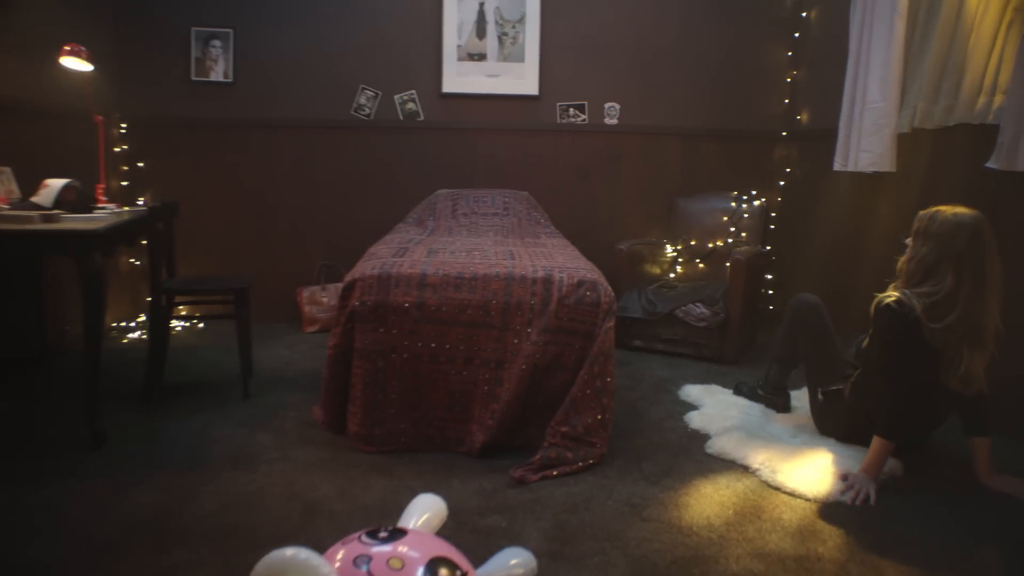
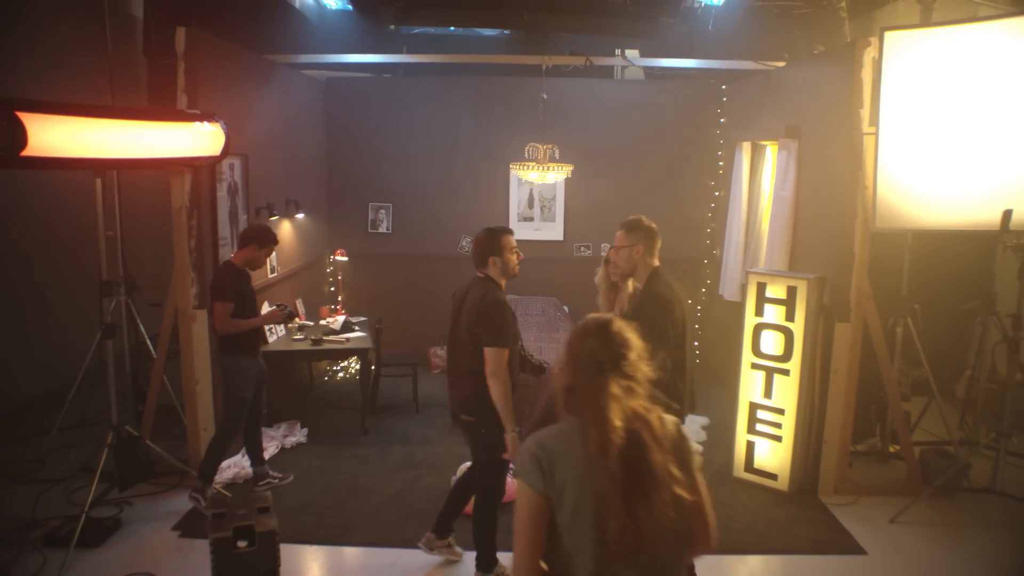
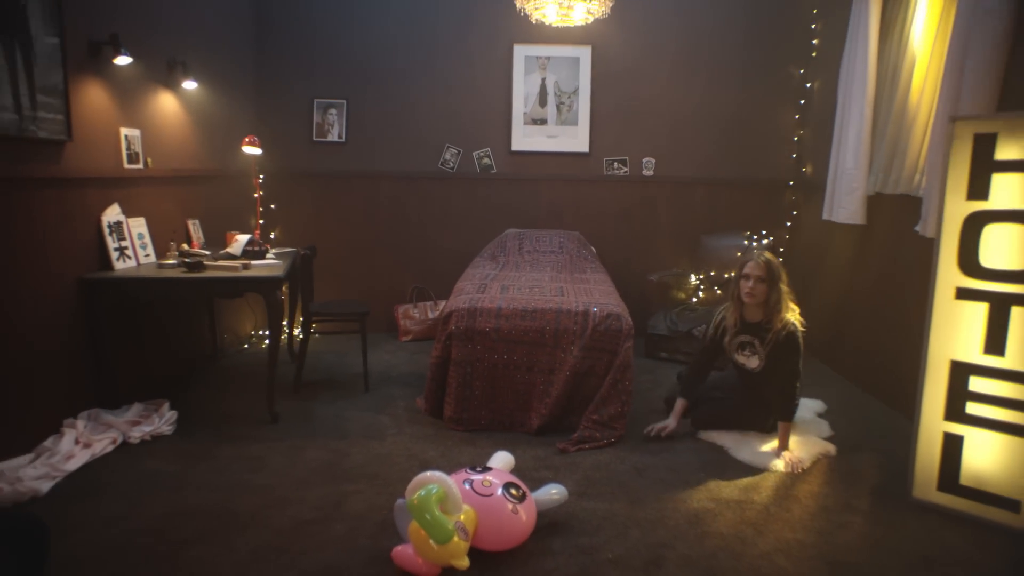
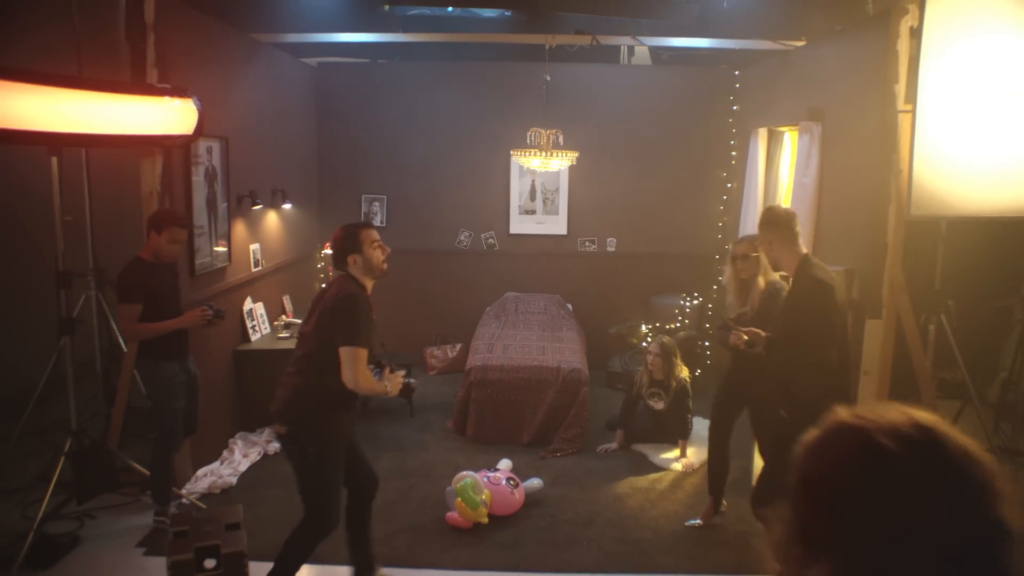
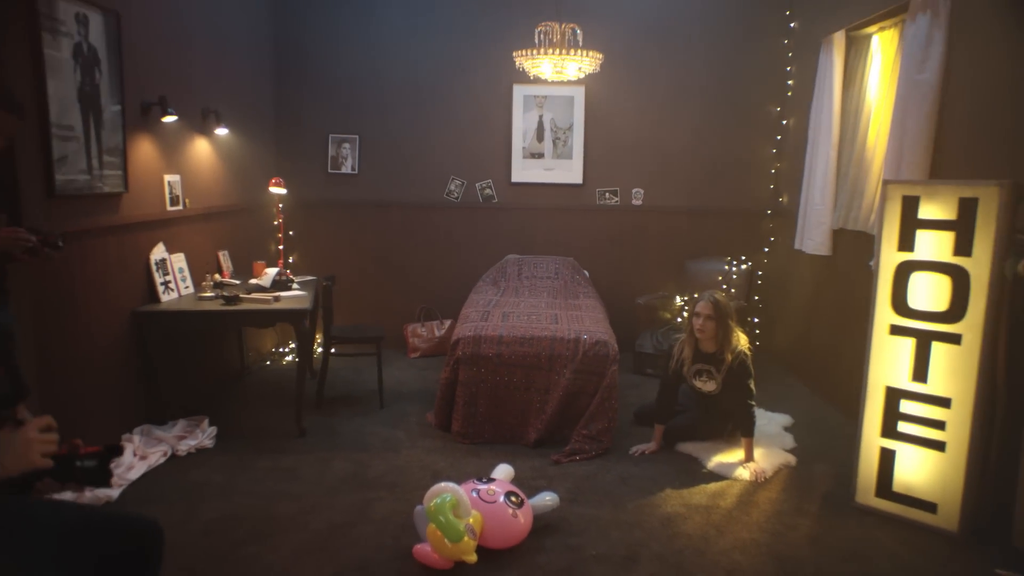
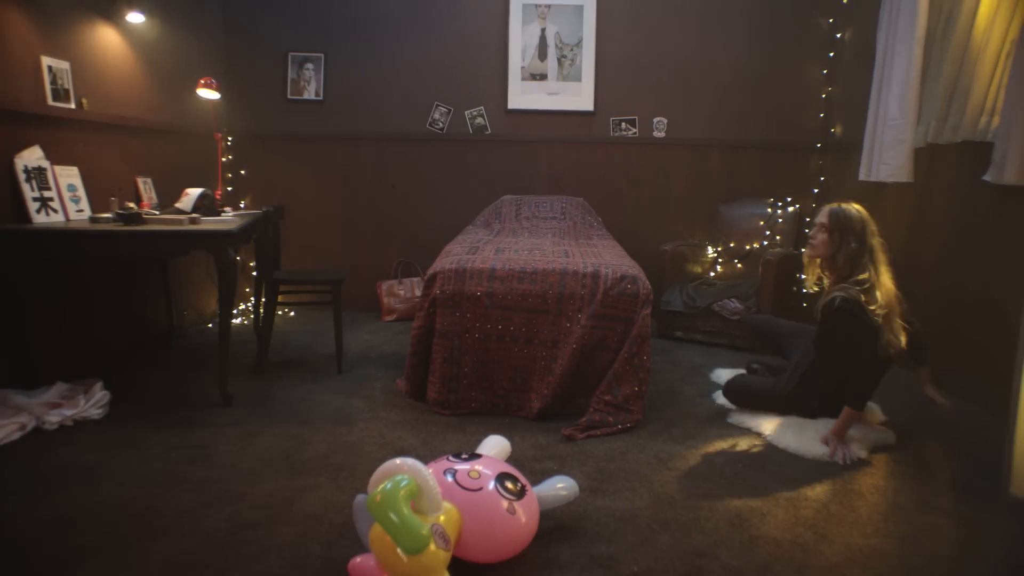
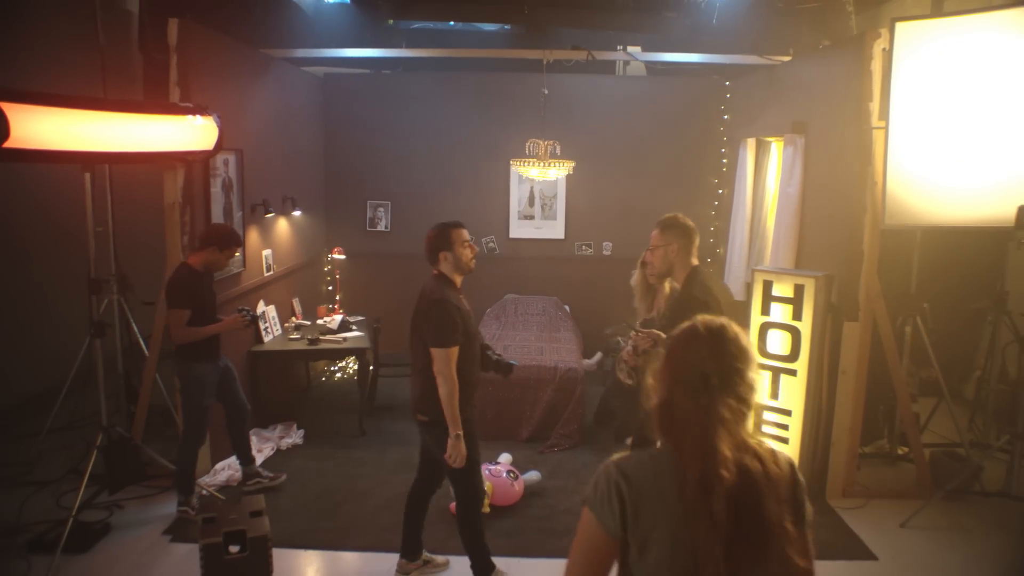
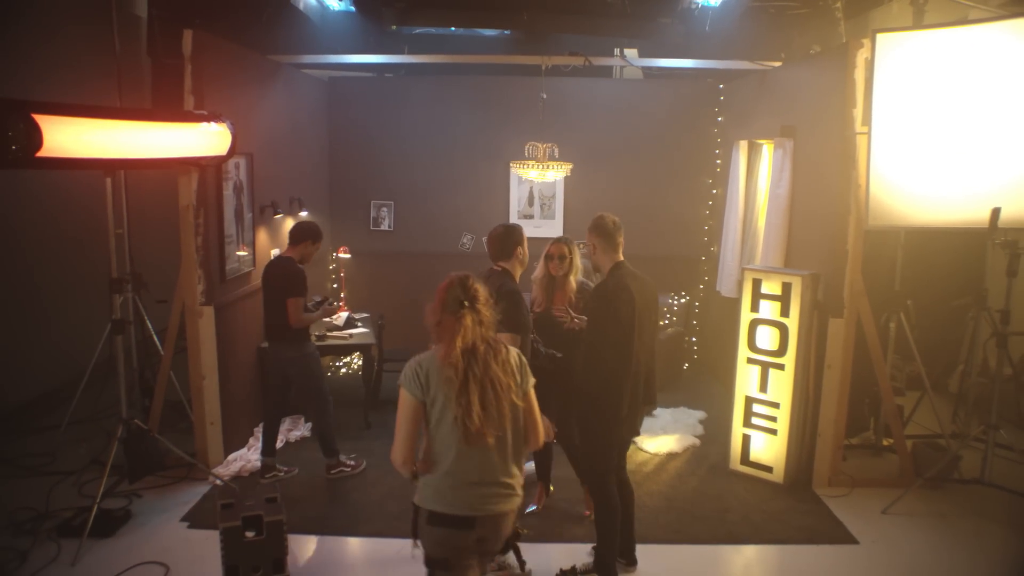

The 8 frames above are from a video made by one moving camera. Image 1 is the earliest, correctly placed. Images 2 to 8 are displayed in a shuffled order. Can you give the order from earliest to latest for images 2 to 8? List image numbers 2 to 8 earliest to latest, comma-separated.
6, 3, 5, 4, 7, 2, 8
